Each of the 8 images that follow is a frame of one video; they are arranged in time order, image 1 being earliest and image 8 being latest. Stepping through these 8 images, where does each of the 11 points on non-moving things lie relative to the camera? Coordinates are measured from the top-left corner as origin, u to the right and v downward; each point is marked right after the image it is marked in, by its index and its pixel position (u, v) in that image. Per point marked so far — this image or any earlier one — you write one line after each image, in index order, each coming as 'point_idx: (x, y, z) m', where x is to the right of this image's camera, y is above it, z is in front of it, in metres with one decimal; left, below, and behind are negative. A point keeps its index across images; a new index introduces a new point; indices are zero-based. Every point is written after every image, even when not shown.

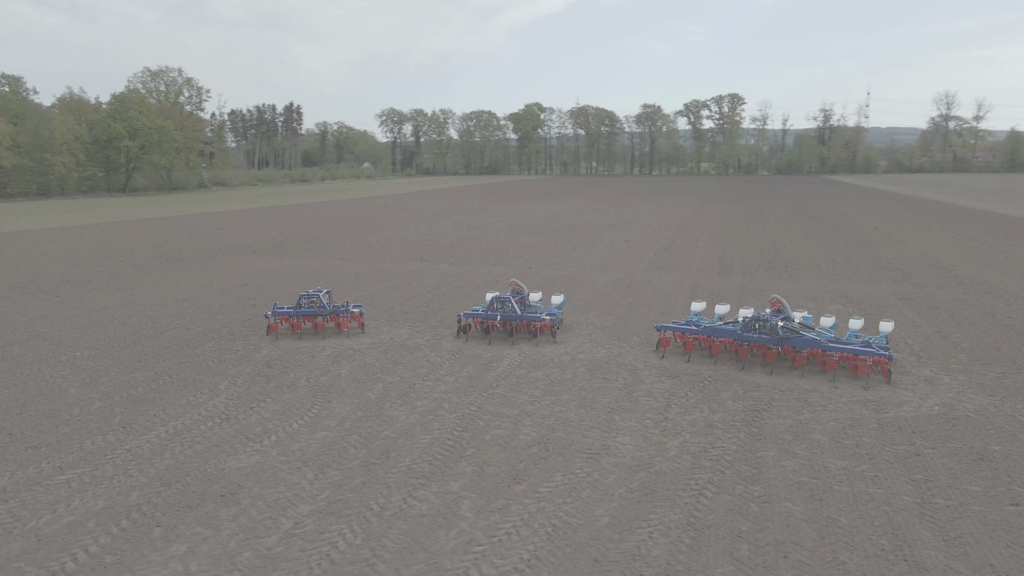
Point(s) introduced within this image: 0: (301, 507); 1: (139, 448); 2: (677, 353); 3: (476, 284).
0: (-1.8, -1.9, +6.3) m
1: (-3.9, -1.7, +7.6) m
2: (+2.6, -1.0, +11.3) m
3: (-1.0, +0.1, +18.7) m
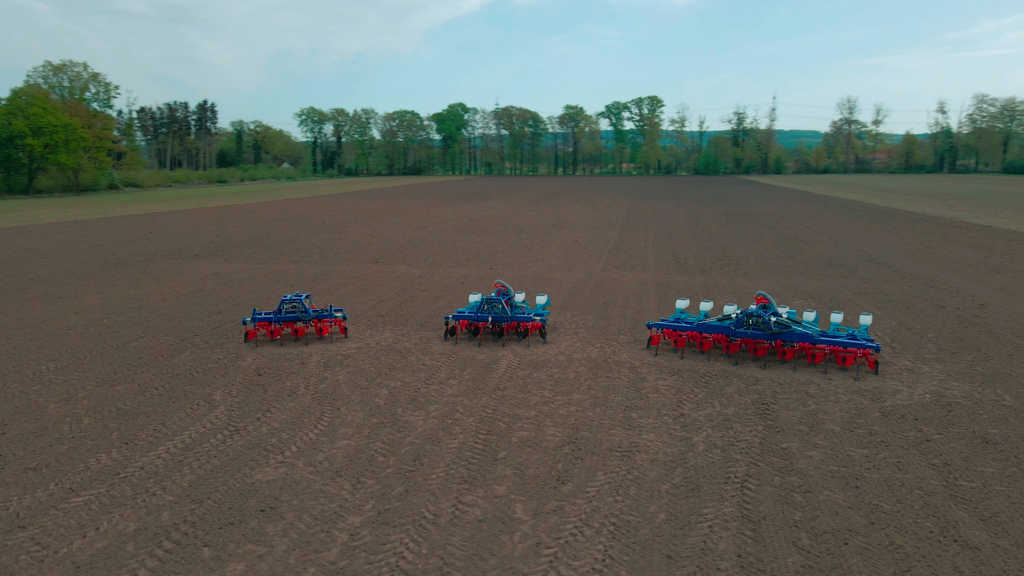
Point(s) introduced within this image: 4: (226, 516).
0: (-1.3, -1.9, +6.1) m
1: (-3.6, -1.8, +7.2) m
2: (+2.5, -1.0, +11.6) m
3: (-1.9, +0.1, +18.5) m
4: (-2.4, -1.9, +6.1) m
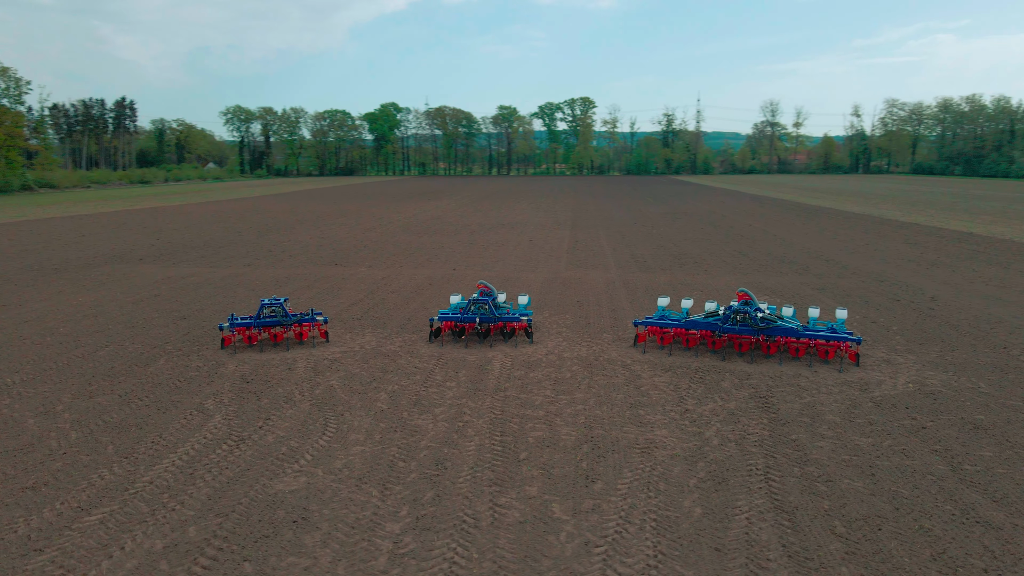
0: (-1.0, -2.0, +6.0) m
1: (-3.3, -1.8, +6.9) m
2: (+2.3, -1.0, +11.8) m
3: (-2.6, +0.1, +18.3) m
4: (-2.0, -2.0, +5.9) m
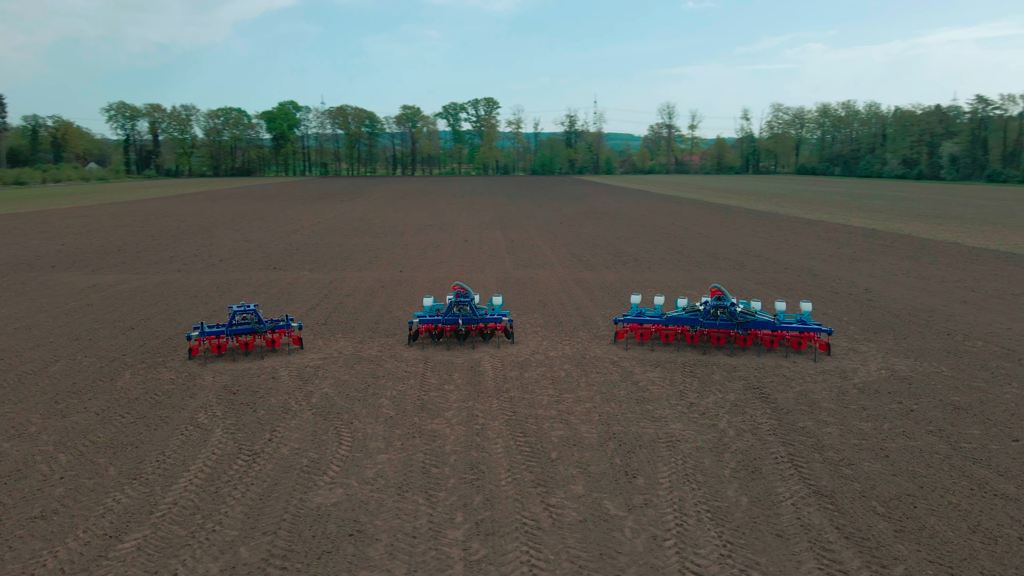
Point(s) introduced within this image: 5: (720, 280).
0: (-0.5, -2.0, +5.9) m
1: (-2.9, -1.9, +6.4) m
2: (+2.1, -0.9, +12.0) m
3: (-3.8, 0.0, +17.8) m
4: (-1.5, -2.0, +5.6) m
5: (+5.5, +0.2, +19.1) m
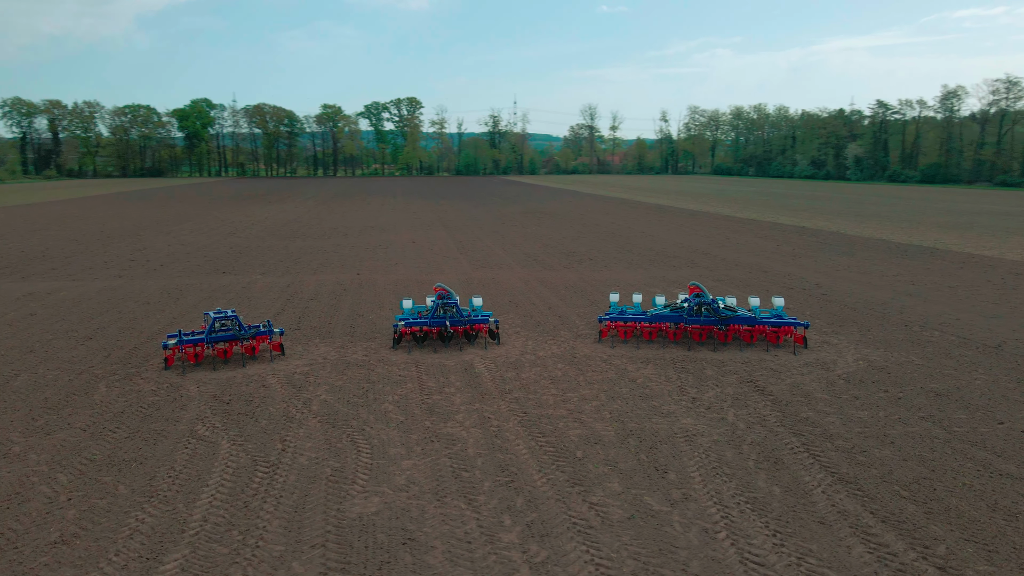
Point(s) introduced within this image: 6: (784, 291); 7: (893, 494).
0: (-0.1, -2.0, +5.8) m
1: (-2.5, -1.9, +6.1) m
2: (+1.8, -0.9, +12.2) m
3: (-4.6, -0.1, +17.4) m
4: (-1.1, -2.0, +5.5) m
5: (+4.5, +0.3, +19.6) m
6: (+6.4, -0.1, +17.2) m
7: (+3.4, -1.8, +6.5) m
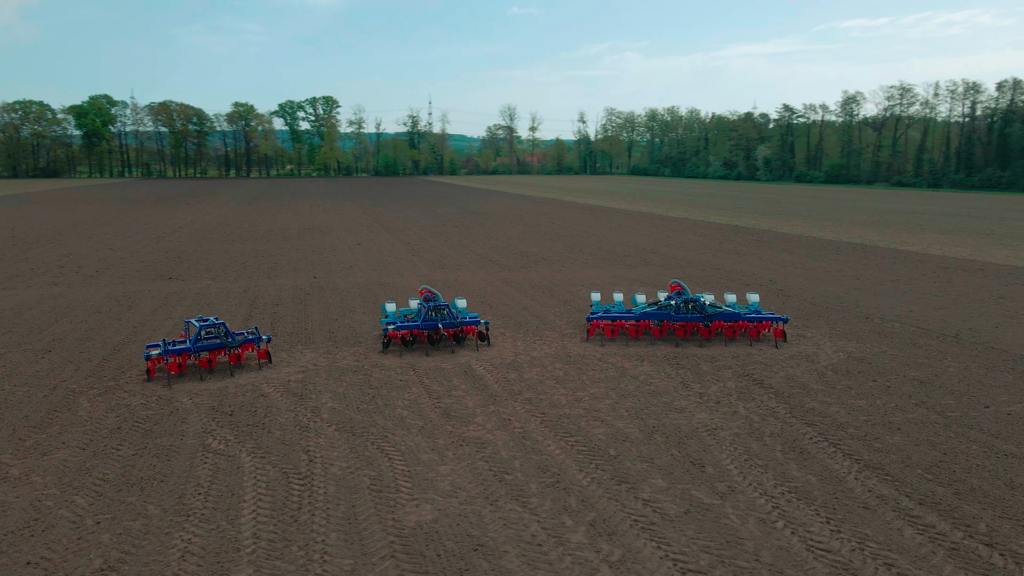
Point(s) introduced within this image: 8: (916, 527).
0: (+0.5, -2.0, +5.8) m
1: (-2.0, -2.0, +5.9) m
2: (+1.6, -0.9, +12.4) m
3: (-5.3, -0.2, +16.8) m
4: (-0.5, -2.1, +5.4) m
5: (+3.4, +0.3, +20.1) m
6: (+5.7, 0.0, +17.8) m
7: (+3.8, -1.8, +6.8) m
8: (+3.3, -2.0, +5.9) m
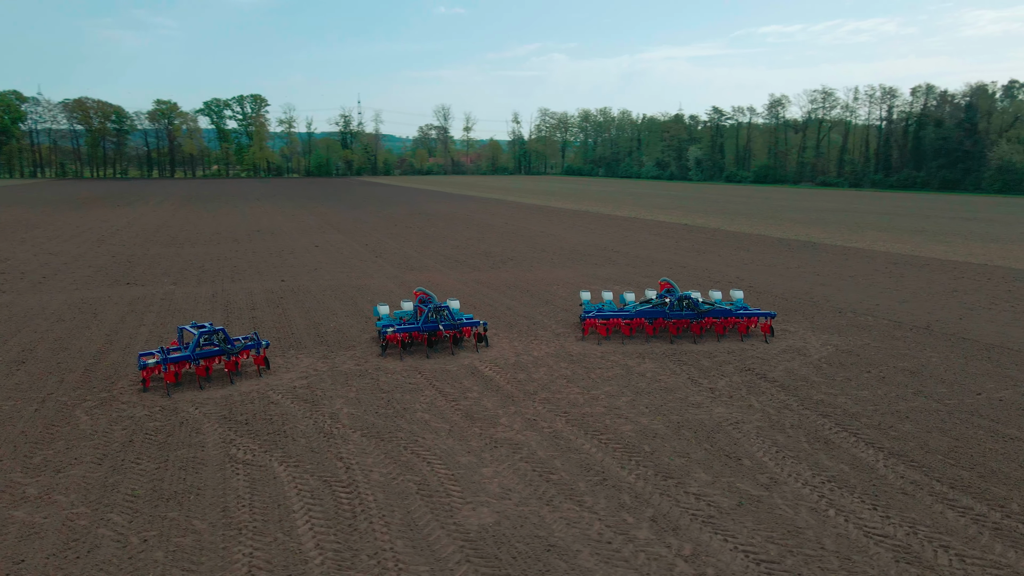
0: (+1.0, -2.0, +5.9) m
1: (-1.5, -2.0, +5.7) m
2: (+1.6, -0.9, +12.5) m
3: (-5.7, -0.3, +16.3) m
4: (+0.1, -2.1, +5.4) m
5: (+2.7, +0.4, +20.3) m
6: (+5.1, +0.1, +18.3) m
7: (+4.3, -1.7, +7.2) m
8: (+3.8, -1.9, +6.2) m
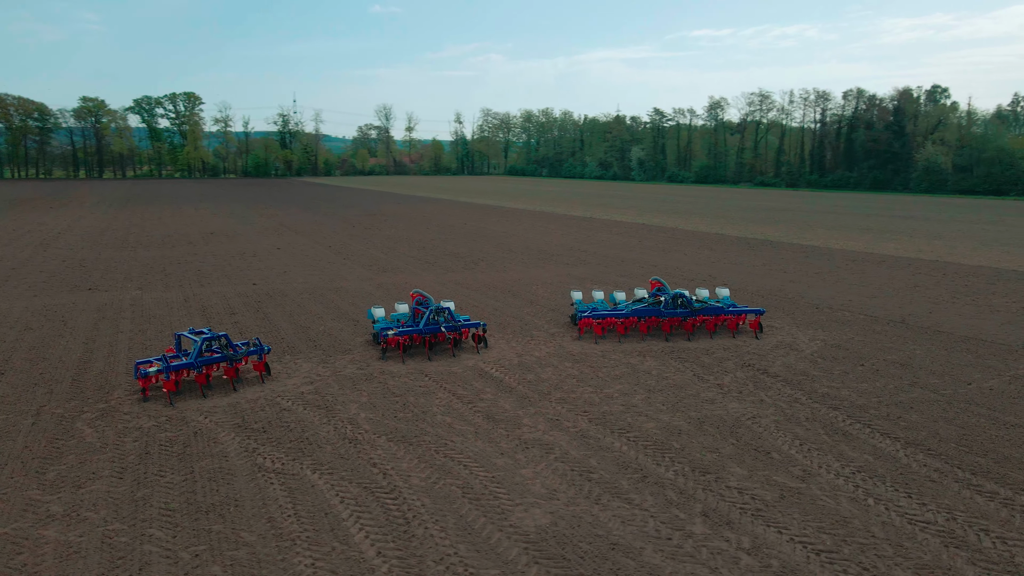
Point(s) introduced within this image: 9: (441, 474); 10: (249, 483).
0: (+1.5, -2.0, +6.0) m
1: (-1.0, -2.0, +5.6) m
2: (+1.5, -0.9, +12.6) m
3: (-6.1, -0.4, +15.9) m
4: (+0.6, -2.1, +5.4) m
5: (+2.0, +0.4, +20.5) m
6: (+4.6, +0.1, +18.7) m
7: (+4.6, -1.7, +7.6) m
8: (+4.3, -1.9, +6.5) m
9: (-0.7, -1.8, +7.0) m
10: (-2.5, -1.8, +6.8) m
